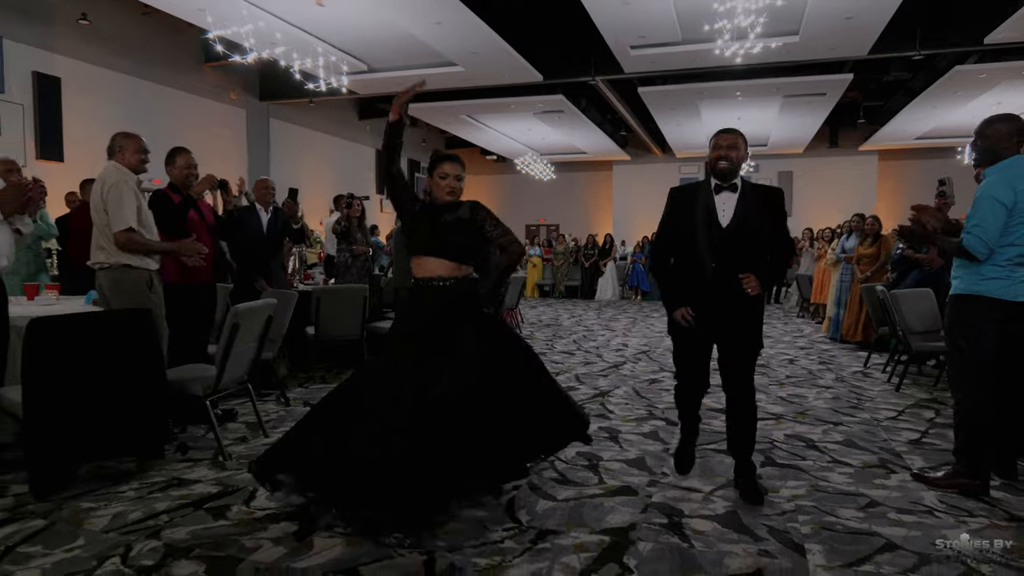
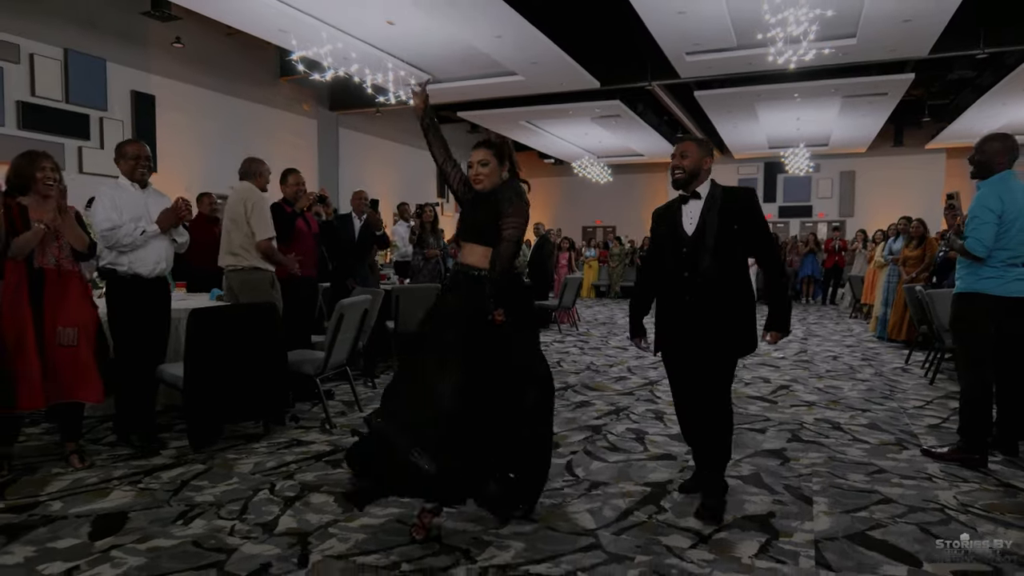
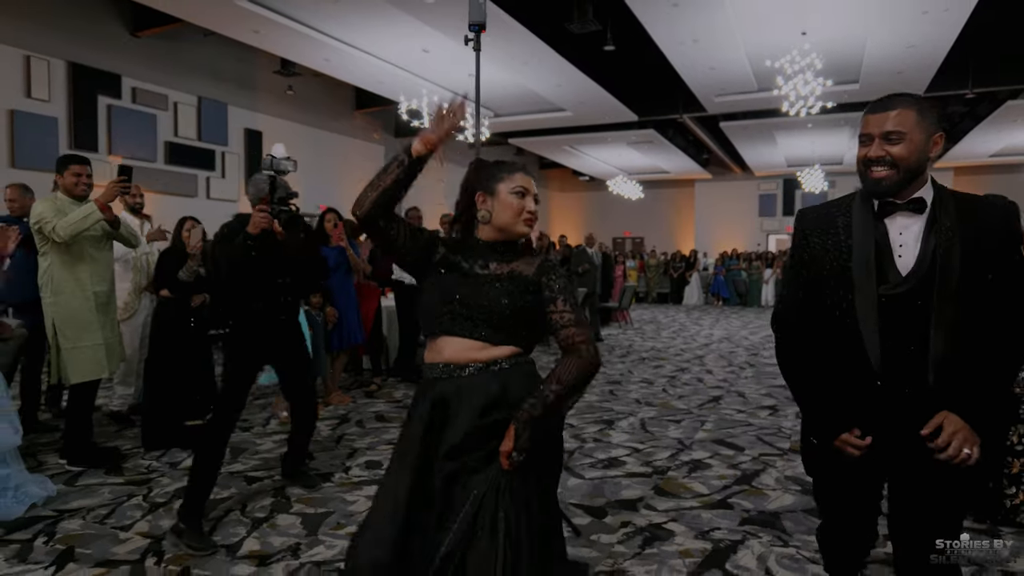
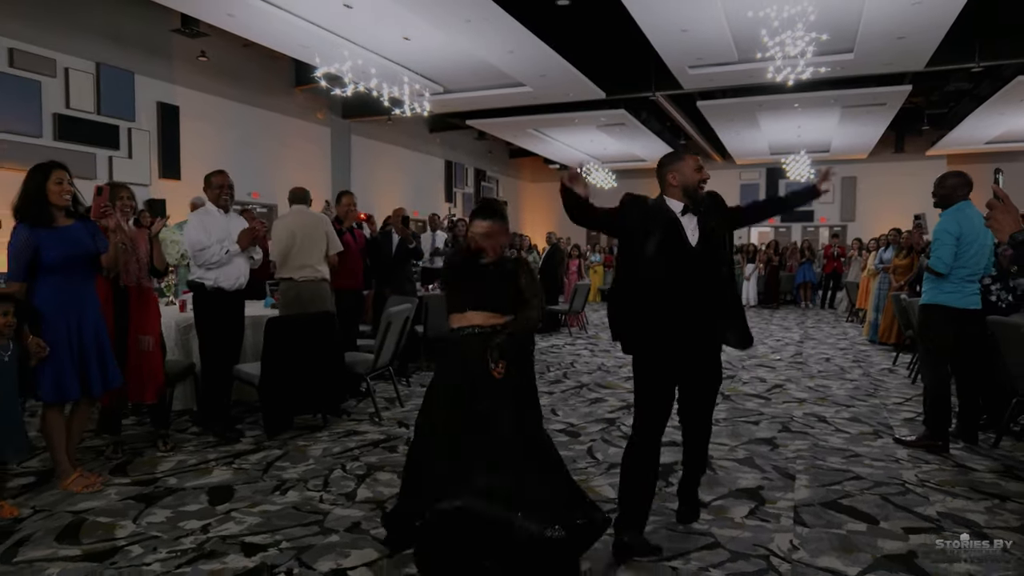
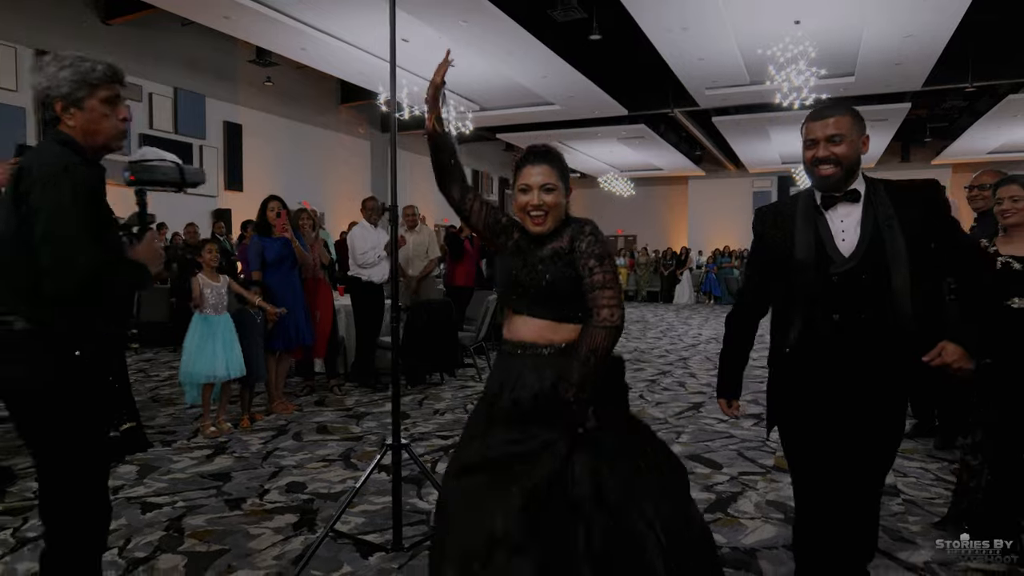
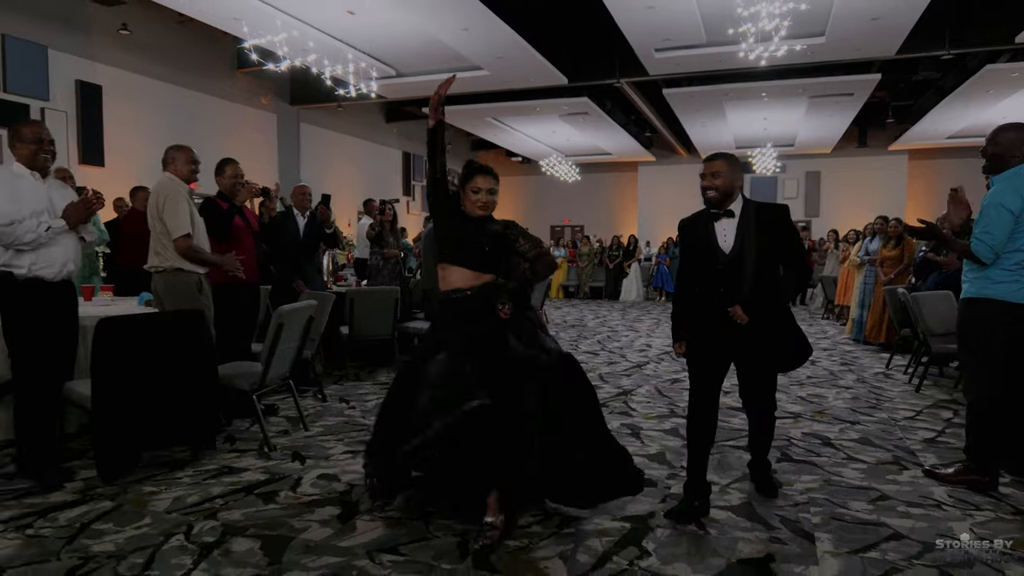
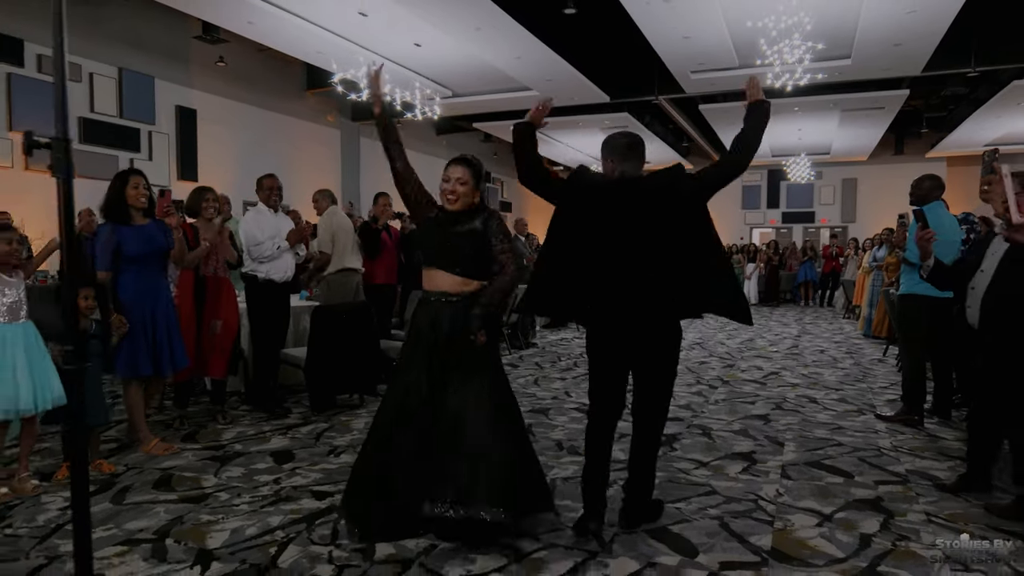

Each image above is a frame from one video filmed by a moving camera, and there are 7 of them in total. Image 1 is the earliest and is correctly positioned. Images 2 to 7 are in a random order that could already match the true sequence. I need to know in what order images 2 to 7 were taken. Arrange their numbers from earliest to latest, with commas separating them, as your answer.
6, 2, 4, 7, 5, 3
